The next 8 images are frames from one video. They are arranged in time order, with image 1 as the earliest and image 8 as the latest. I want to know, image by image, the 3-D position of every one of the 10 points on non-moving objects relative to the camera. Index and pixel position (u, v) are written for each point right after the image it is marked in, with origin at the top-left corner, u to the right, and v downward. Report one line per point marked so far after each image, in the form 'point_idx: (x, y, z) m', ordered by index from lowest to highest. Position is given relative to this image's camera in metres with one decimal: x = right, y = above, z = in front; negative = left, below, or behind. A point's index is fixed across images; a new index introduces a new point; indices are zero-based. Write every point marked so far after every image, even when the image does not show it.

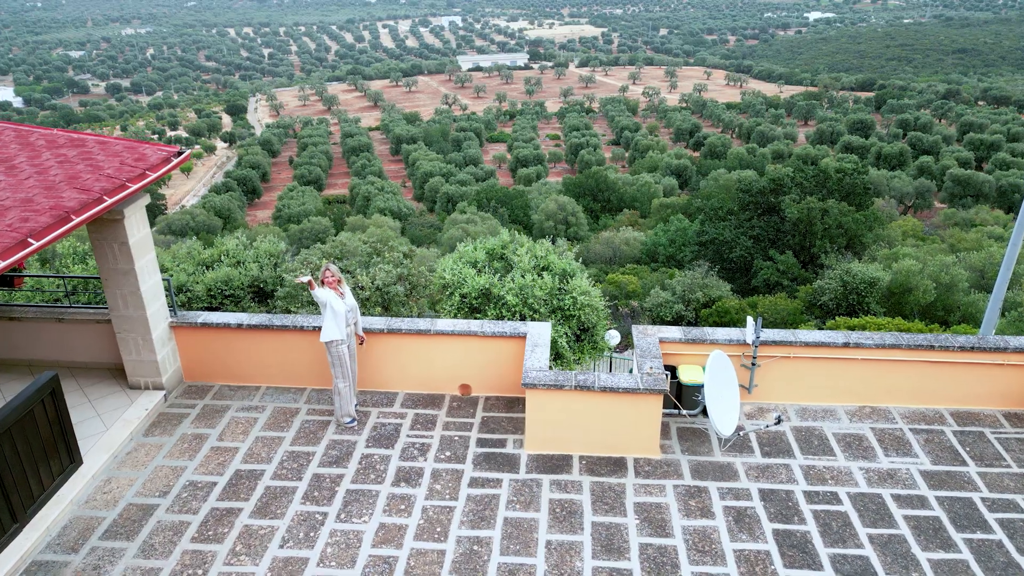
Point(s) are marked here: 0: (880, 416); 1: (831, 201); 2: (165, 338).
0: (+2.5, -0.9, +4.9) m
1: (+8.3, +2.2, +18.7) m
2: (-2.5, -0.4, +5.2) m
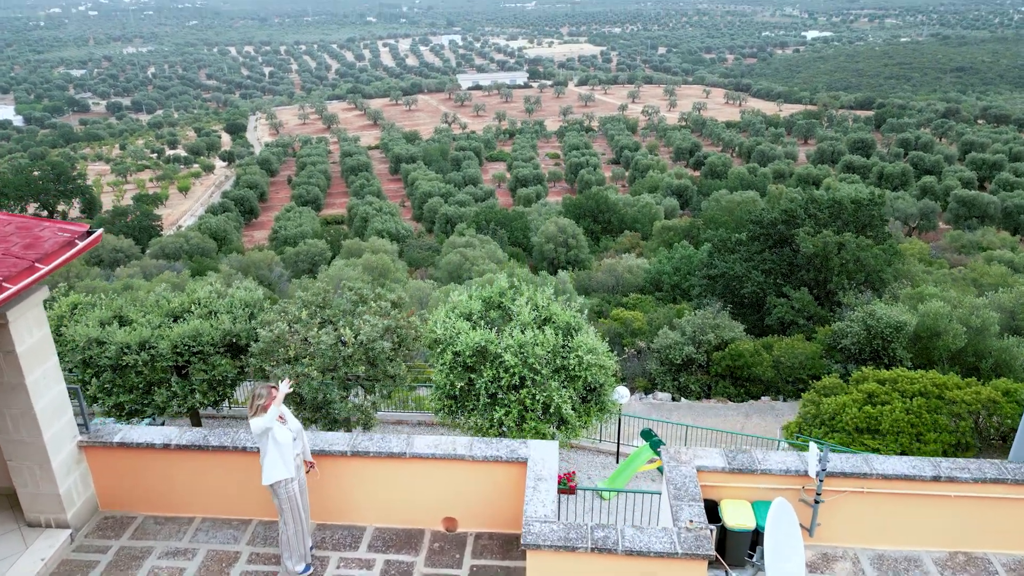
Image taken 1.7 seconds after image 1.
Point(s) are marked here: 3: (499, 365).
0: (+2.5, -1.5, +3.8) m
1: (+8.3, +1.3, +17.7) m
2: (-2.5, -1.0, +4.1) m
3: (-0.2, -1.0, +9.2) m
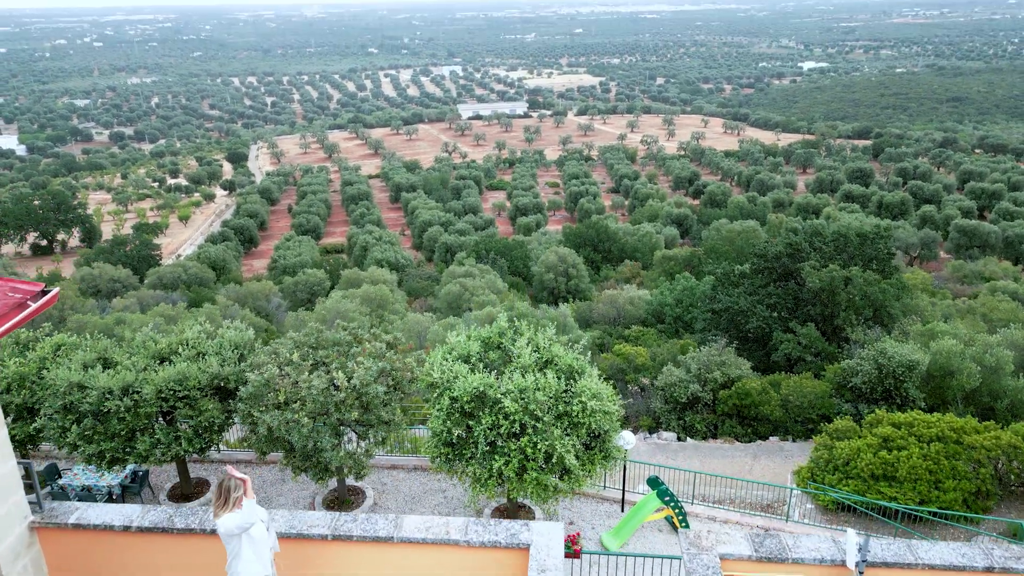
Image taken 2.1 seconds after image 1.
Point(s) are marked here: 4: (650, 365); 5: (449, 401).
0: (+2.5, -1.8, +3.4) m
1: (+8.3, +0.4, +17.4) m
2: (-2.5, -1.3, +3.7) m
3: (-0.2, -1.5, +8.8) m
4: (+3.3, -1.8, +17.3) m
5: (-0.8, -1.4, +8.9) m
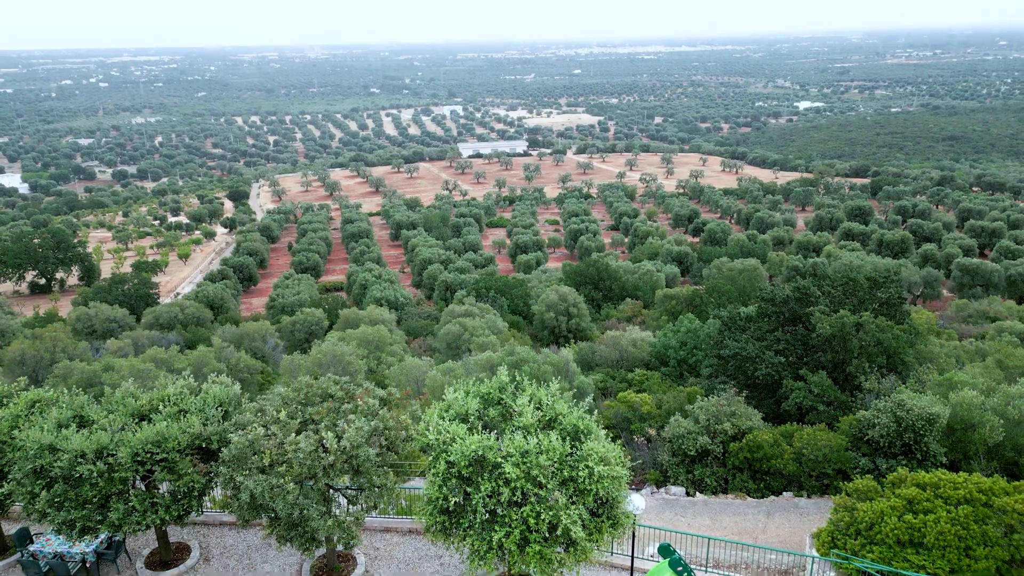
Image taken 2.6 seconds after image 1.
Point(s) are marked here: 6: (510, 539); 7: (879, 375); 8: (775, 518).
0: (+2.5, -2.2, +2.8) m
1: (+8.3, -0.6, +16.9) m
2: (-2.5, -1.7, +3.1) m
3: (-0.2, -2.2, +8.2) m
4: (+3.3, -2.9, +16.7) m
5: (-0.8, -2.1, +8.3) m
6: (0.0, -2.8, +7.9) m
7: (+8.2, -2.0, +16.1) m
8: (+4.7, -4.1, +12.8) m
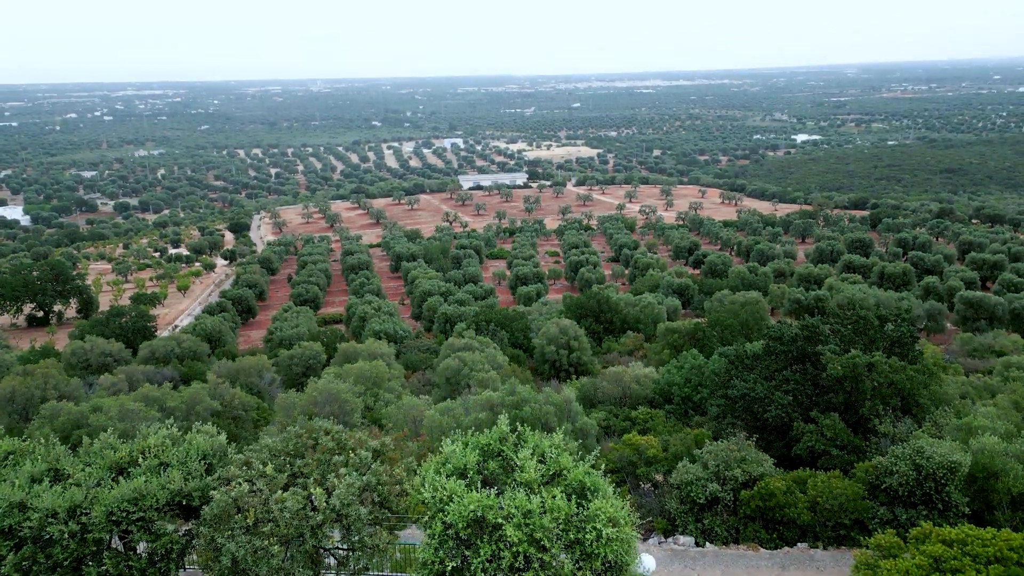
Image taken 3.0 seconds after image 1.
0: (+2.5, -2.4, +2.2) m
1: (+8.3, -1.5, +16.4) m
2: (-2.5, -2.0, +2.6) m
3: (-0.1, -2.7, +7.6) m
4: (+3.3, -3.8, +16.0) m
5: (-0.8, -2.6, +7.8) m
6: (0.0, -3.3, +7.3) m
7: (+8.2, -2.8, +15.5) m
8: (+4.7, -4.8, +12.1) m
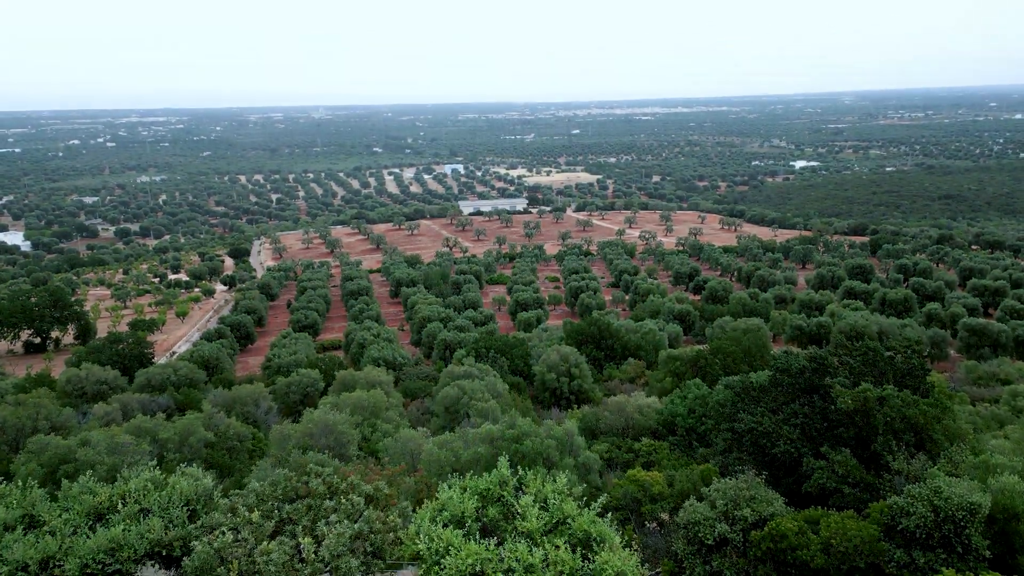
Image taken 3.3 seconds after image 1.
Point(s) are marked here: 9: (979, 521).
0: (+2.5, -2.6, +1.7) m
1: (+8.3, -2.2, +15.9) m
2: (-2.5, -2.2, +2.1) m
3: (-0.1, -3.0, +7.1) m
4: (+3.4, -4.5, +15.5) m
5: (-0.8, -2.9, +7.3) m
6: (0.0, -3.6, +6.8) m
7: (+8.2, -3.5, +15.0) m
8: (+4.7, -5.3, +11.5) m
9: (+7.6, -3.8, +11.8) m
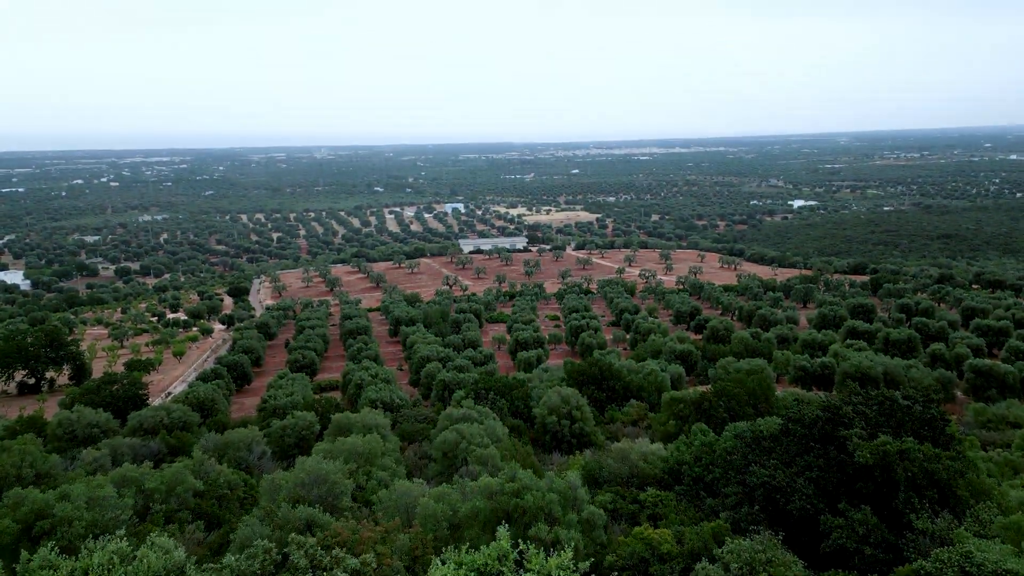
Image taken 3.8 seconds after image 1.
0: (+2.5, -2.9, +1.0) m
1: (+8.3, -3.2, +15.1) m
2: (-2.5, -2.5, +1.3) m
3: (-0.1, -3.6, +6.3) m
4: (+3.4, -5.4, +14.6) m
5: (-0.7, -3.5, +6.5) m
6: (0.0, -4.1, +6.0) m
7: (+8.2, -4.4, +14.2) m
8: (+4.7, -6.1, +10.6) m
9: (+7.7, -4.6, +10.9) m
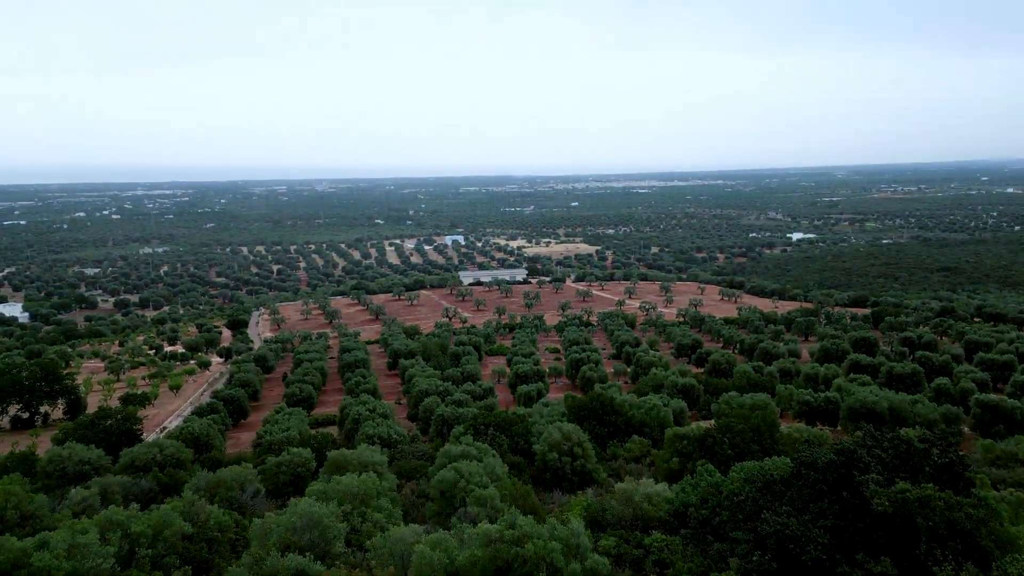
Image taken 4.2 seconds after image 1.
0: (+2.6, -3.0, +0.3) m
1: (+8.3, -4.0, +14.5) m
2: (-2.5, -2.6, +0.7) m
3: (-0.1, -4.0, +5.6) m
4: (+3.4, -6.2, +13.8) m
5: (-0.7, -3.9, +5.8) m
6: (0.0, -4.5, +5.3) m
7: (+8.2, -5.1, +13.4) m
8: (+4.7, -6.7, +9.8) m
9: (+7.7, -5.2, +10.2) m
